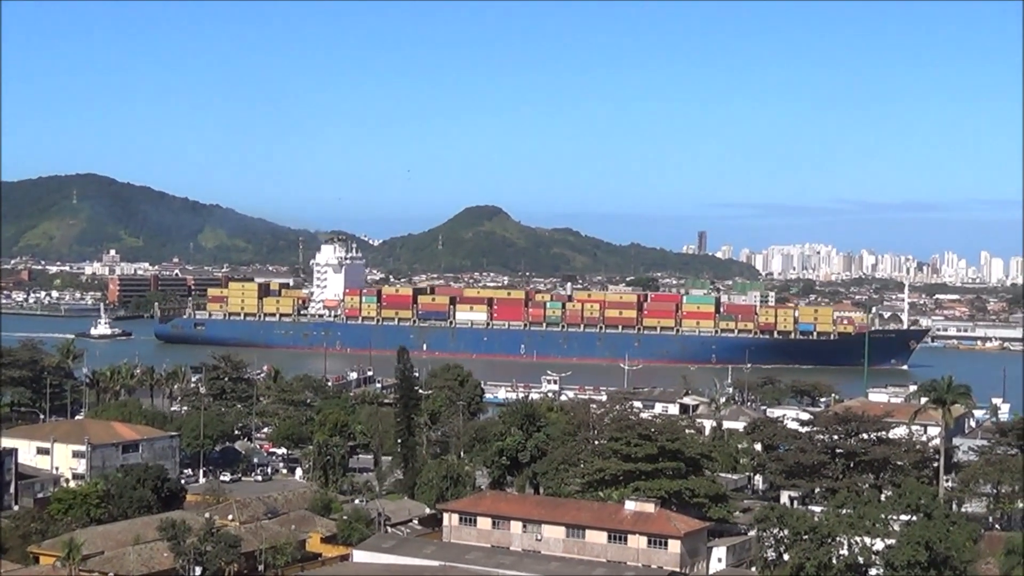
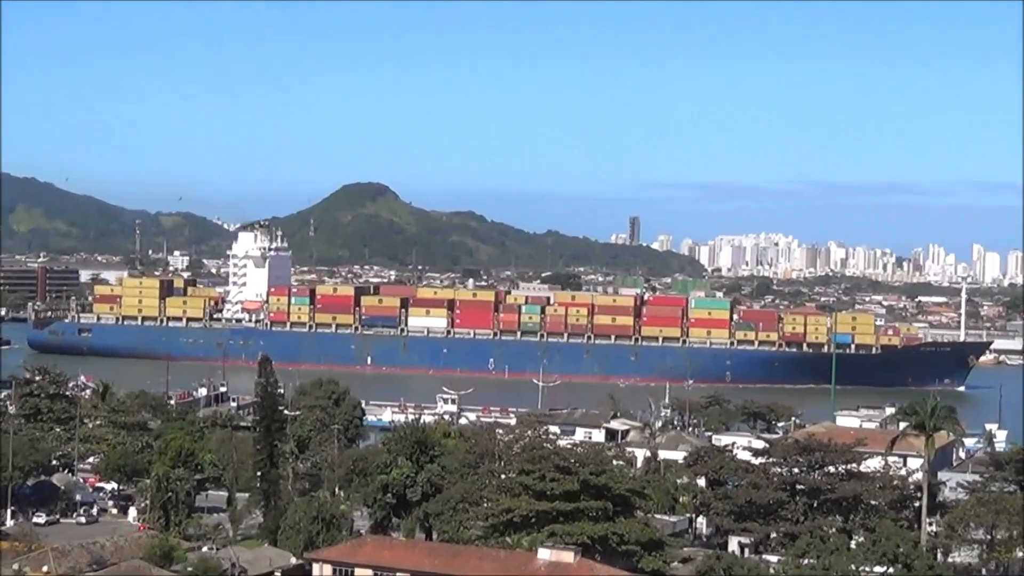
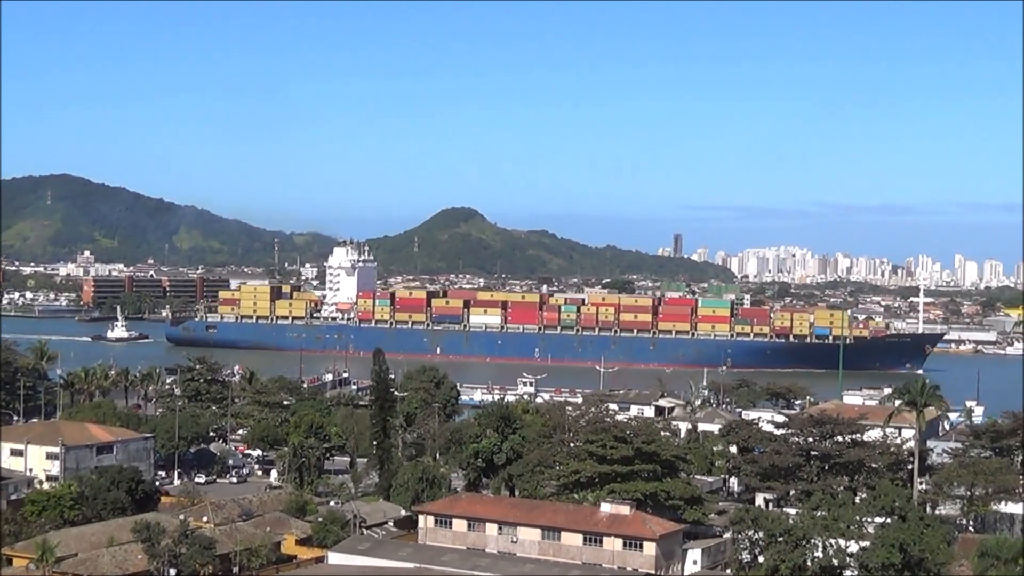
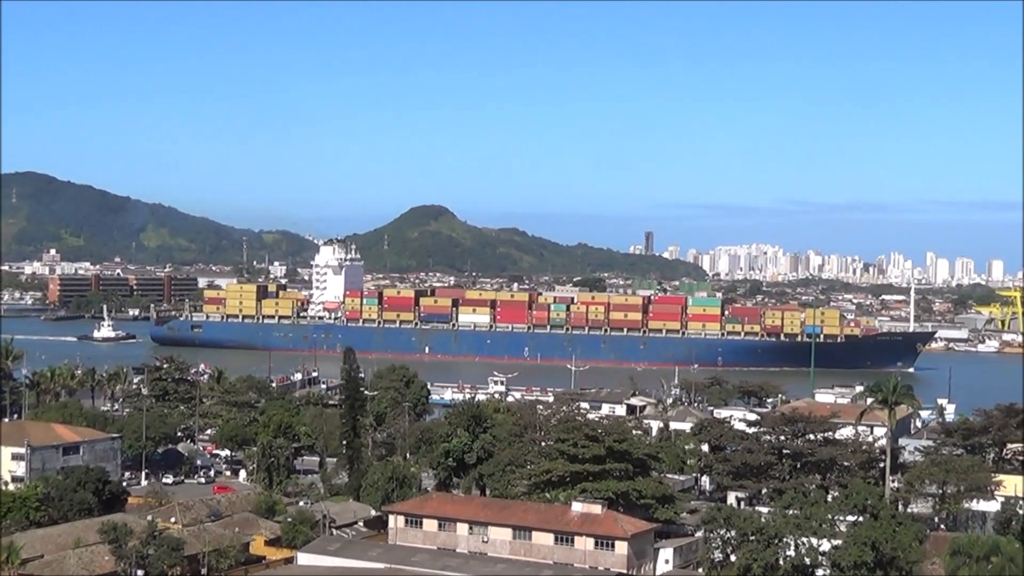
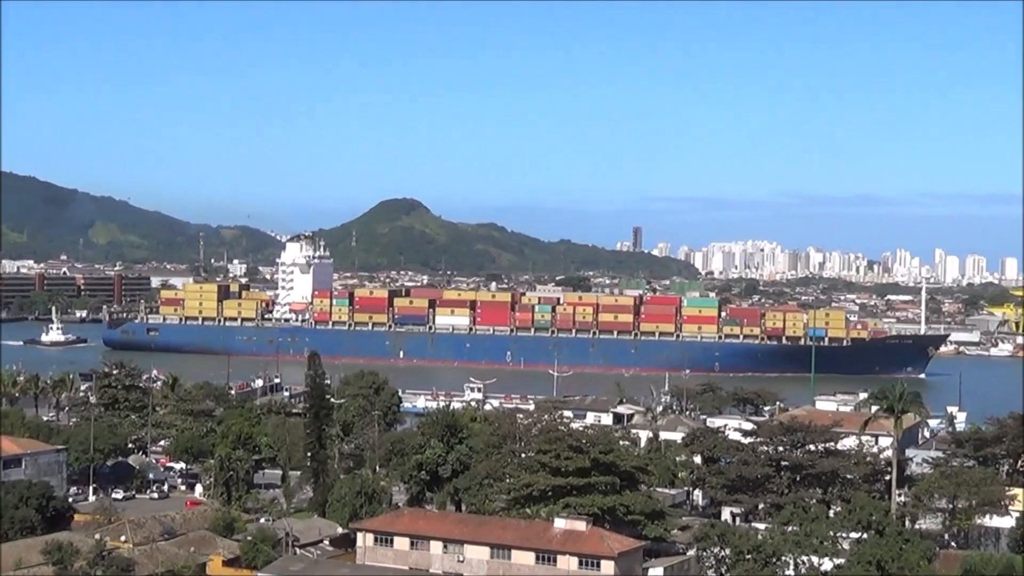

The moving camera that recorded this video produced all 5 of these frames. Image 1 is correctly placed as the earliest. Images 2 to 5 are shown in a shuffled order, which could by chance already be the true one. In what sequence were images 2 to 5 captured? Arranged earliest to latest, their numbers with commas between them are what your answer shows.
3, 4, 5, 2
